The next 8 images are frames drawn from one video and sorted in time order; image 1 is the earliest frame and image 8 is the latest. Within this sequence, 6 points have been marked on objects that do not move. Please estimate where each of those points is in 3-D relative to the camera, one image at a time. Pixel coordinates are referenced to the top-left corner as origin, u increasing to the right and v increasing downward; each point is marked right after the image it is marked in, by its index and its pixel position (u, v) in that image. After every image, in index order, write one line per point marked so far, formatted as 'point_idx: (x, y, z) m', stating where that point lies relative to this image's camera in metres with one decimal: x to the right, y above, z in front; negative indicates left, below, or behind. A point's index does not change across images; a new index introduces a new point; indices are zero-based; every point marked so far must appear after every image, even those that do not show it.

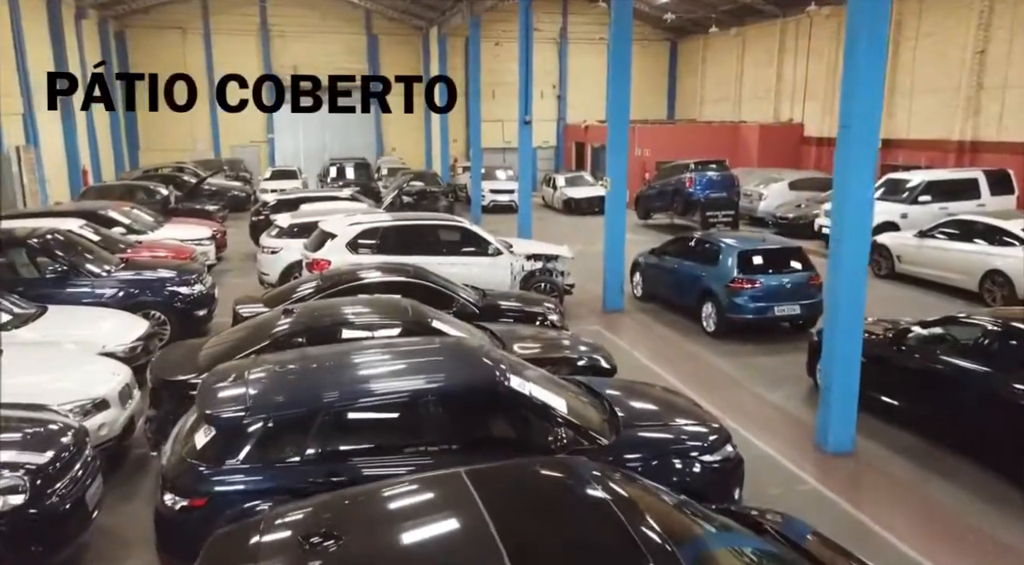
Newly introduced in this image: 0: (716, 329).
0: (+2.3, -0.6, +8.7) m
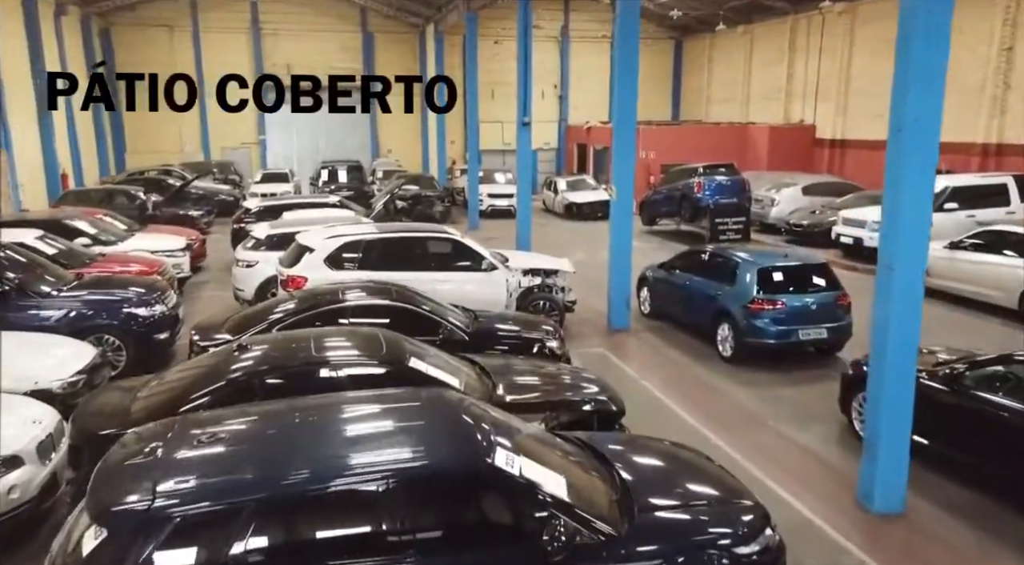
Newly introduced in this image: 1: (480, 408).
0: (+2.3, -0.8, +7.8) m
1: (-0.2, -0.6, +3.9) m
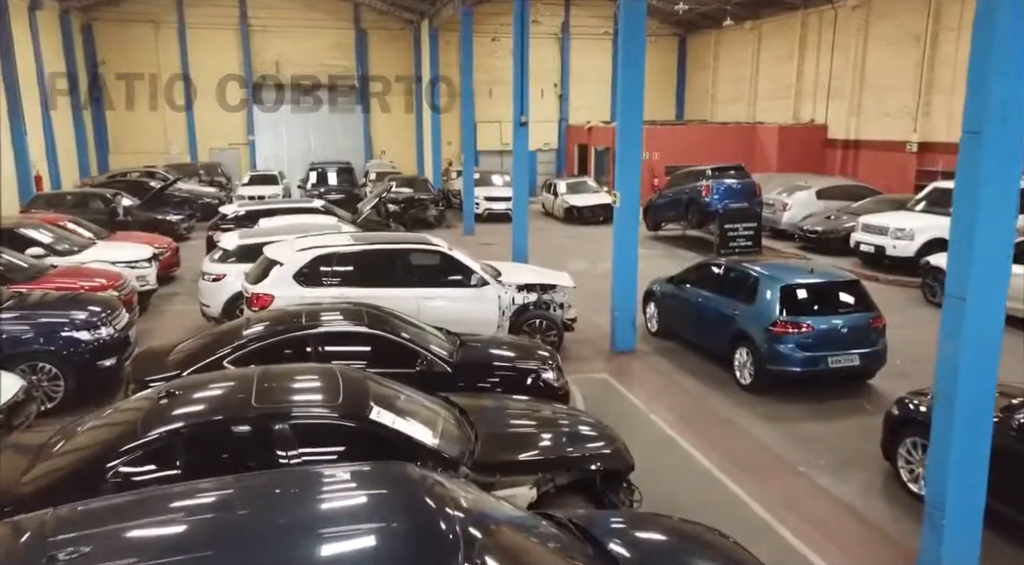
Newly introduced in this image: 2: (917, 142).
0: (+2.2, -0.9, +7.0) m
1: (-0.3, -0.8, +3.0) m
2: (+8.4, +2.9, +16.0) m
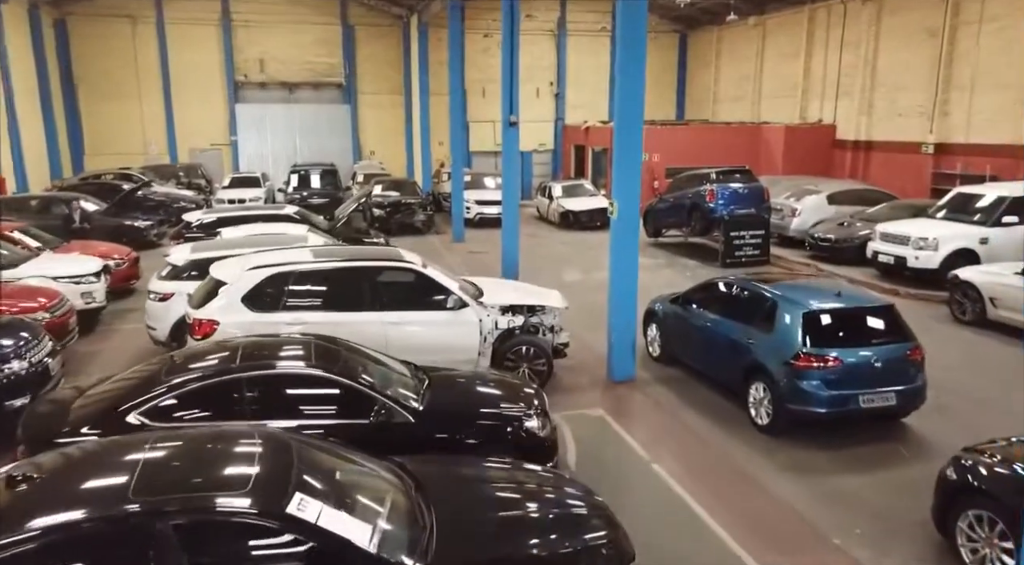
0: (+2.0, -1.1, +6.0) m
1: (-0.4, -1.0, +2.1) m
2: (+8.2, +2.7, +15.1) m
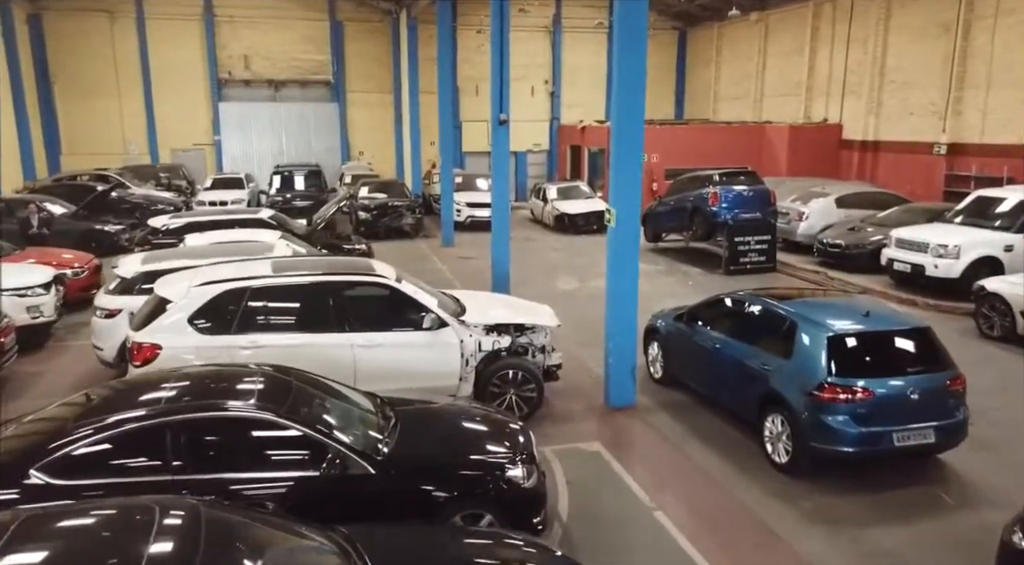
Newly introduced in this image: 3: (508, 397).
0: (+1.9, -1.2, +5.3) m
1: (-0.5, -1.1, +1.4) m
2: (+8.1, +2.6, +14.4) m
3: (0.0, -0.9, +6.2) m
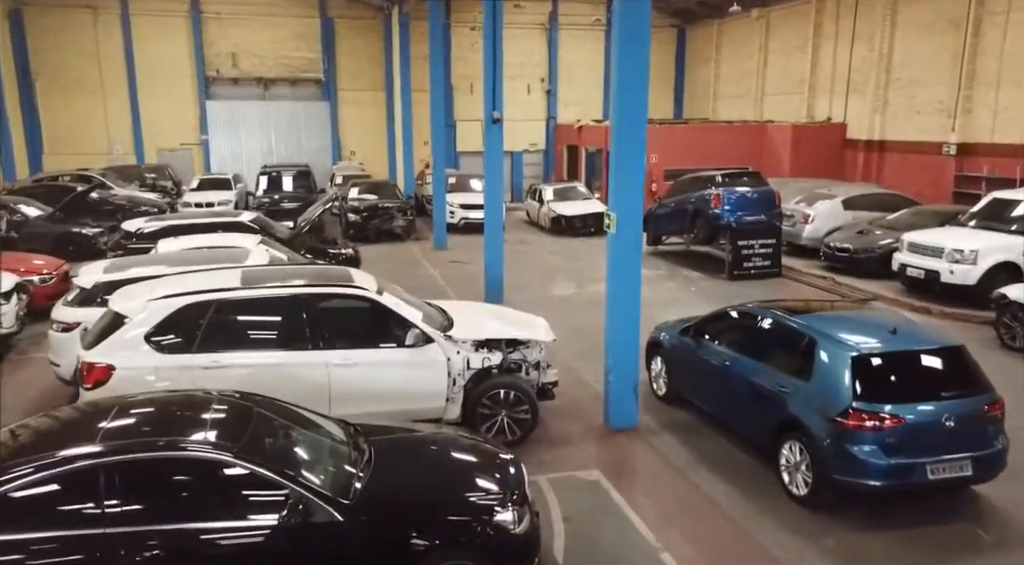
0: (+1.9, -1.3, +4.8) m
1: (-0.5, -1.2, +0.9) m
2: (+8.0, +2.5, +13.9) m
3: (-0.1, -1.0, +5.7) m
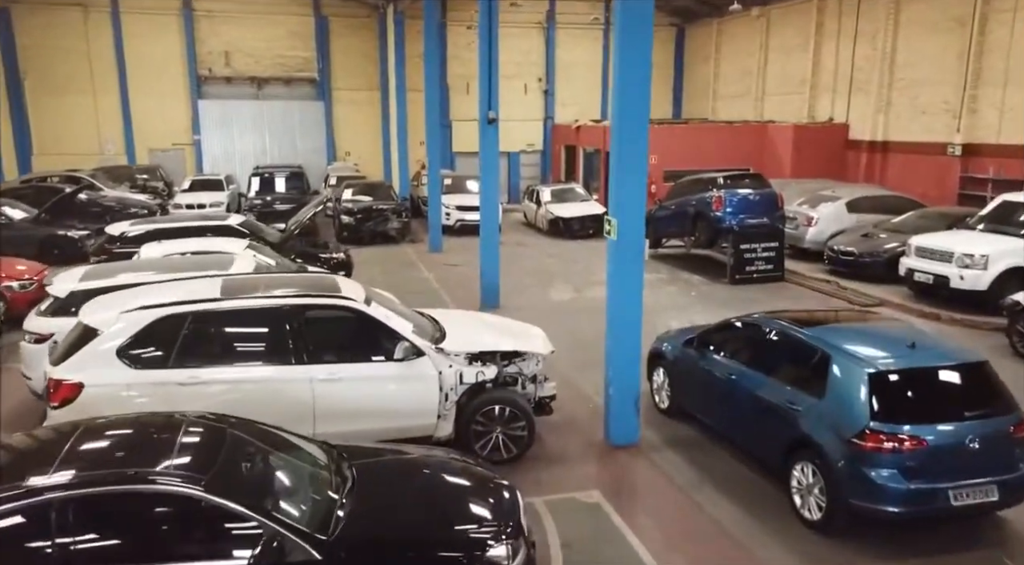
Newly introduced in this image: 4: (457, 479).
0: (+1.8, -1.4, +4.5) m
1: (-0.6, -1.3, +0.6) m
2: (+7.9, +2.5, +13.6) m
3: (-0.1, -1.1, +5.4) m
4: (-0.3, -1.1, +4.2) m
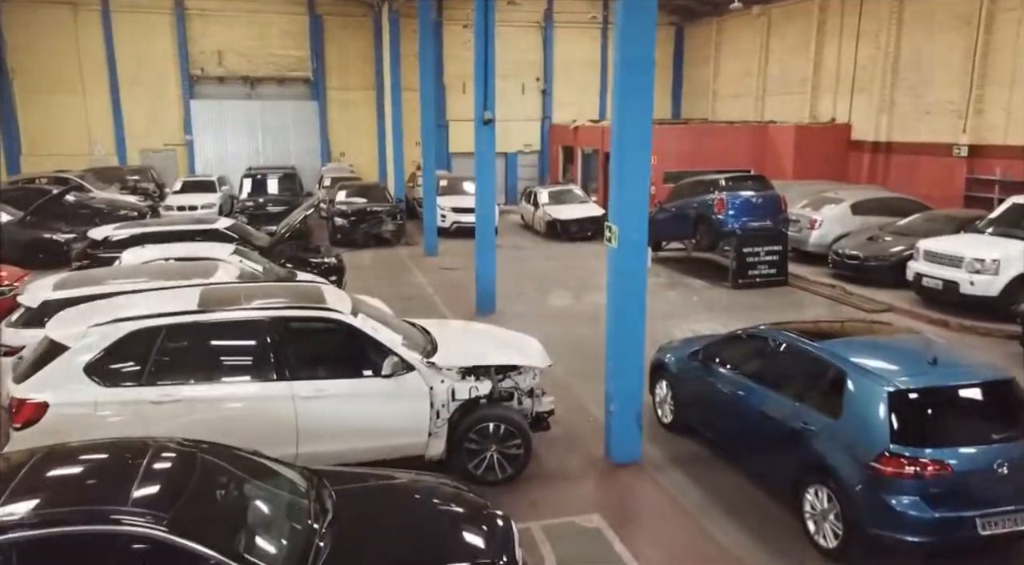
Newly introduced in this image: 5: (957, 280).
0: (+1.8, -1.5, +4.2) m
1: (-0.6, -1.4, +0.3) m
2: (+7.9, +2.4, +13.4) m
3: (-0.2, -1.2, +5.2) m
4: (-0.3, -1.1, +3.9) m
5: (+5.2, 0.0, +9.0) m
